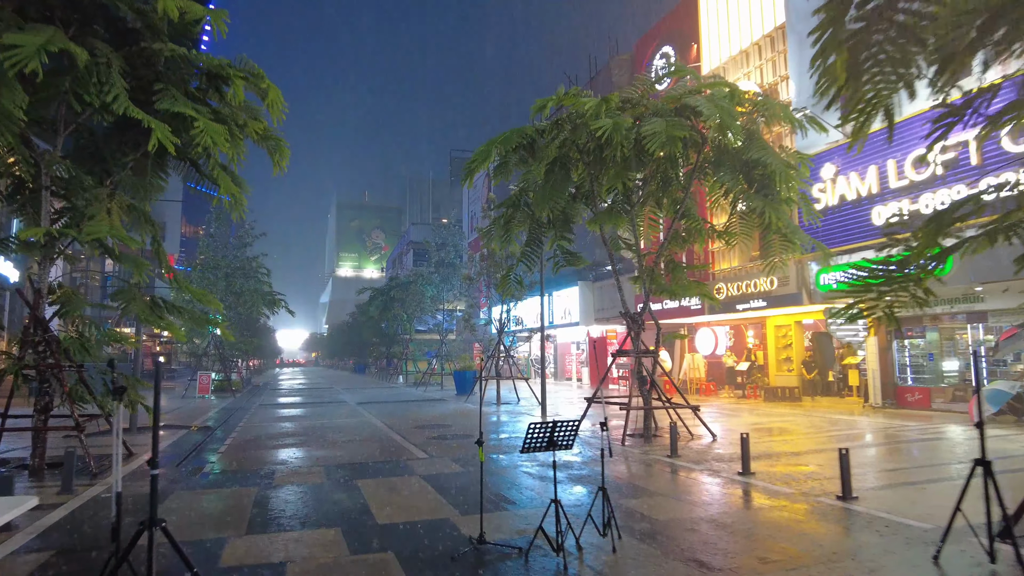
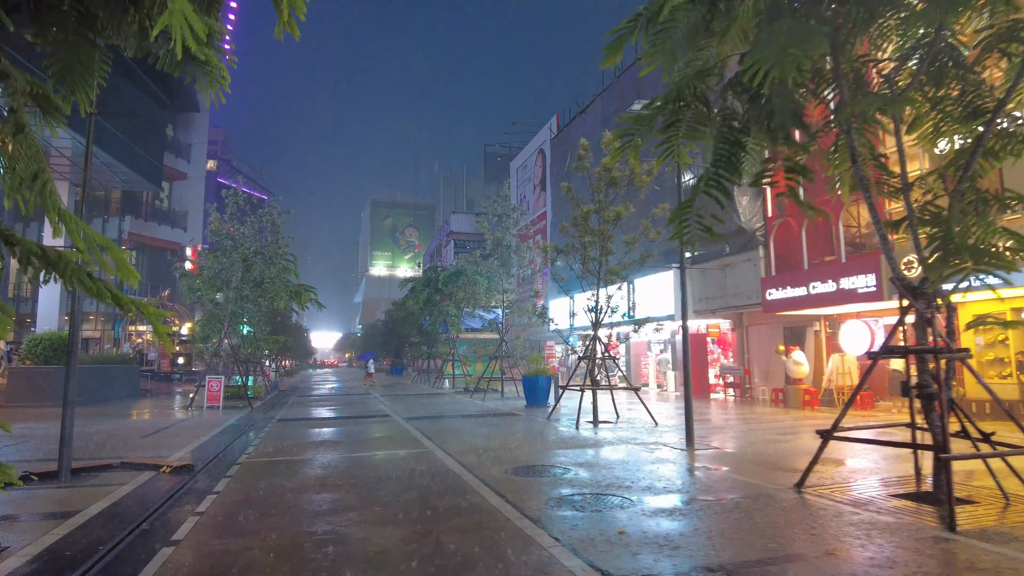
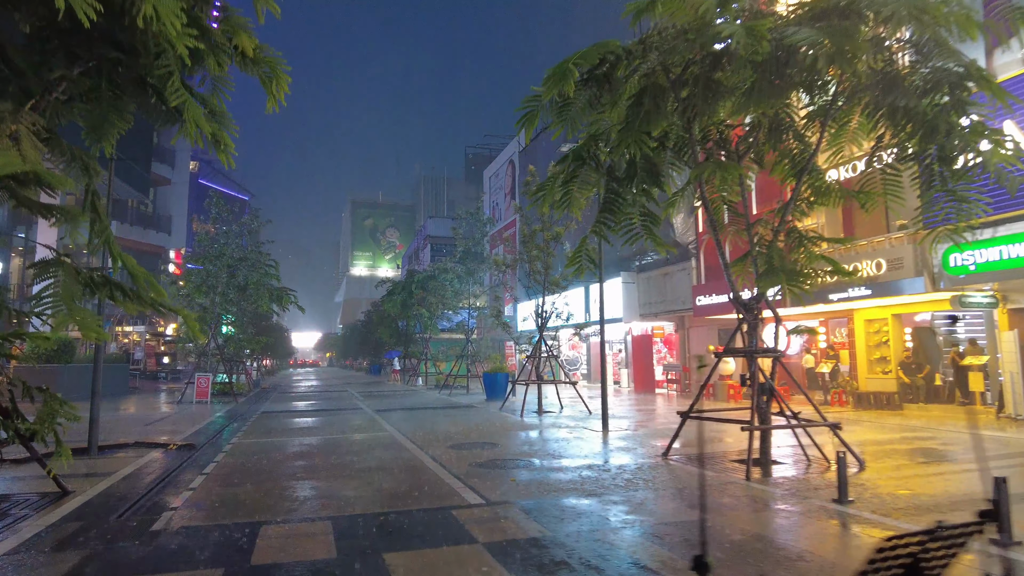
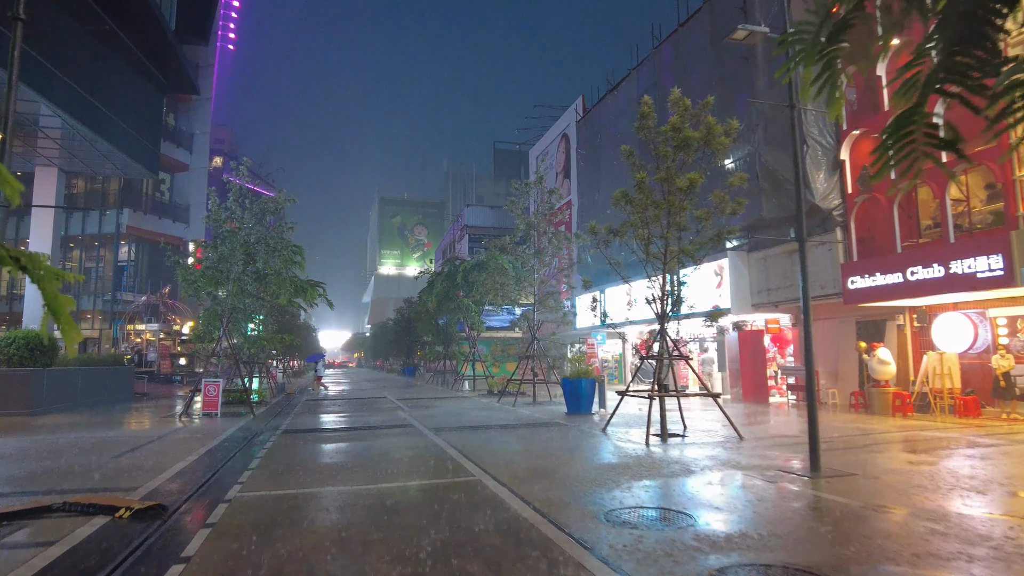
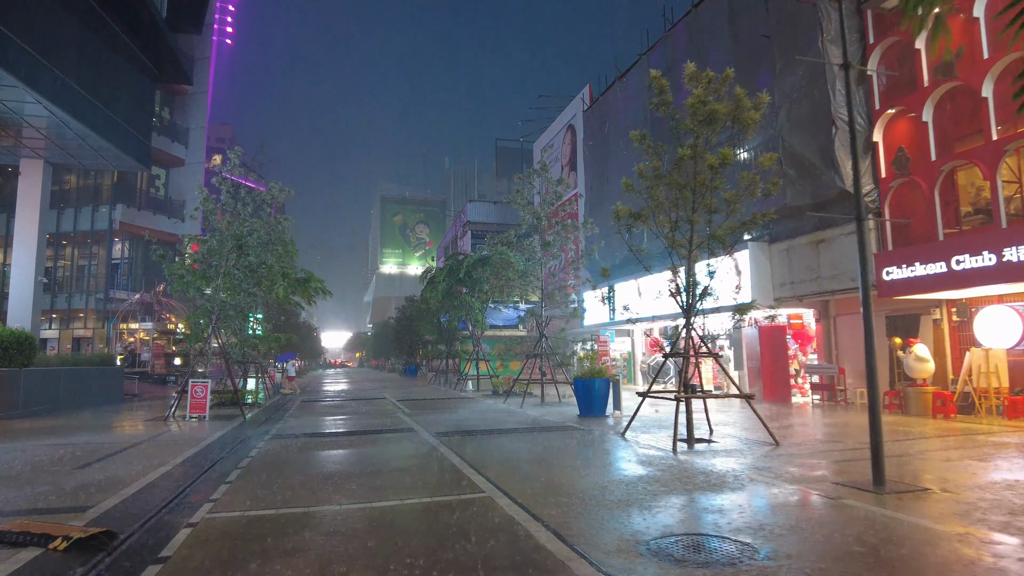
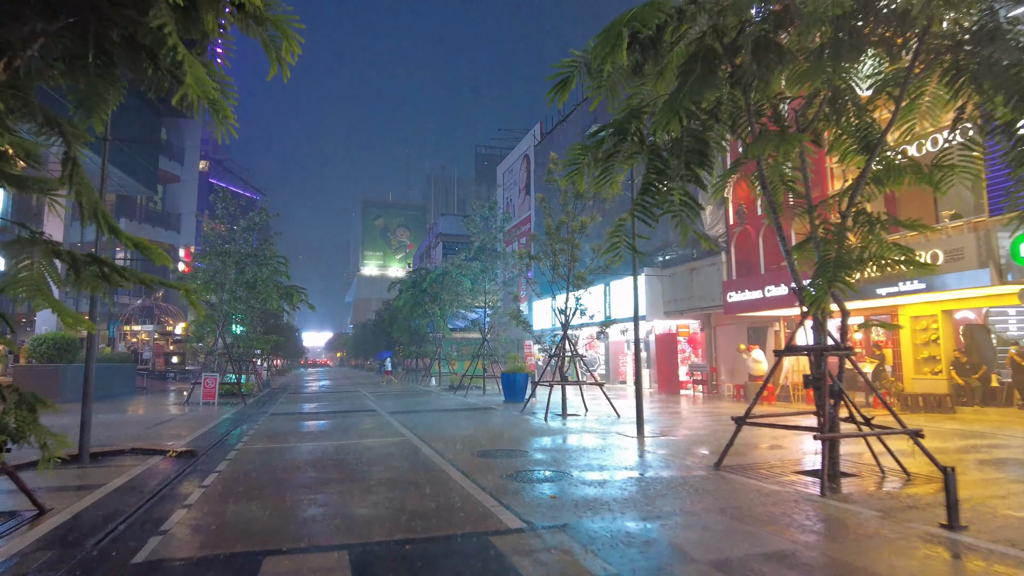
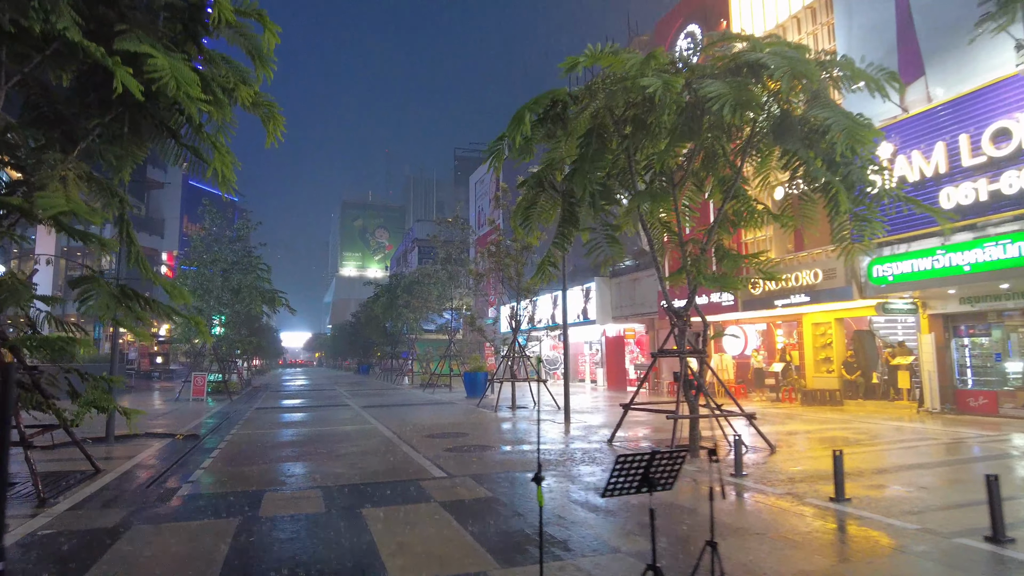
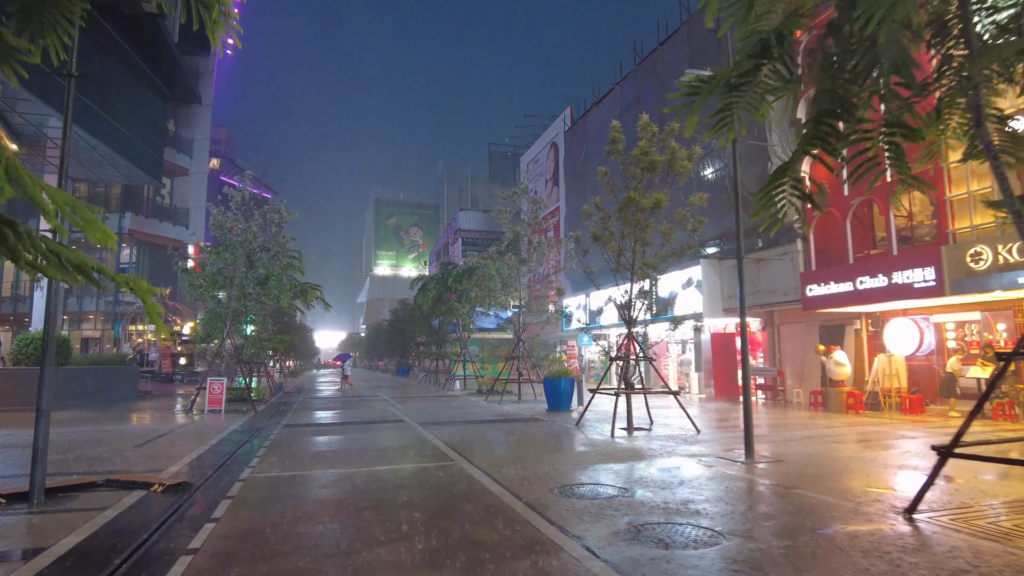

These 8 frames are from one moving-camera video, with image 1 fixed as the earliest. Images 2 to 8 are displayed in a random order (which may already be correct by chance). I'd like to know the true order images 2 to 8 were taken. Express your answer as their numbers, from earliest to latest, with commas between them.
7, 3, 6, 2, 8, 4, 5
